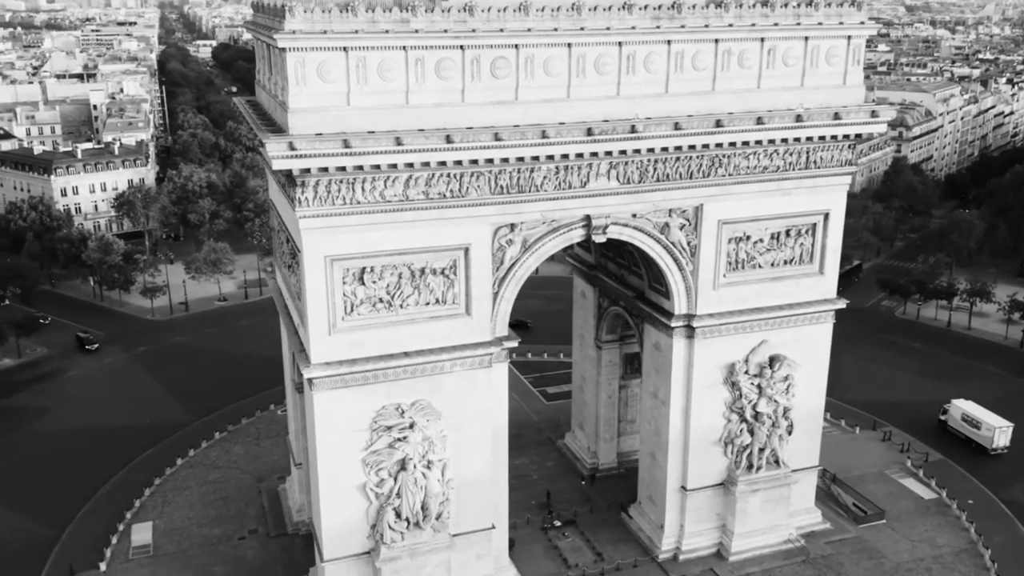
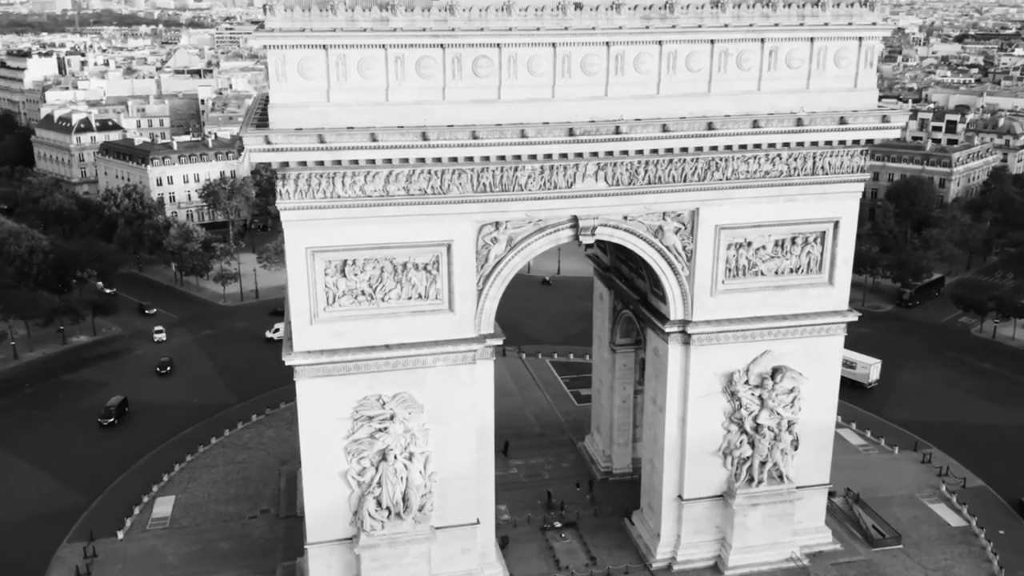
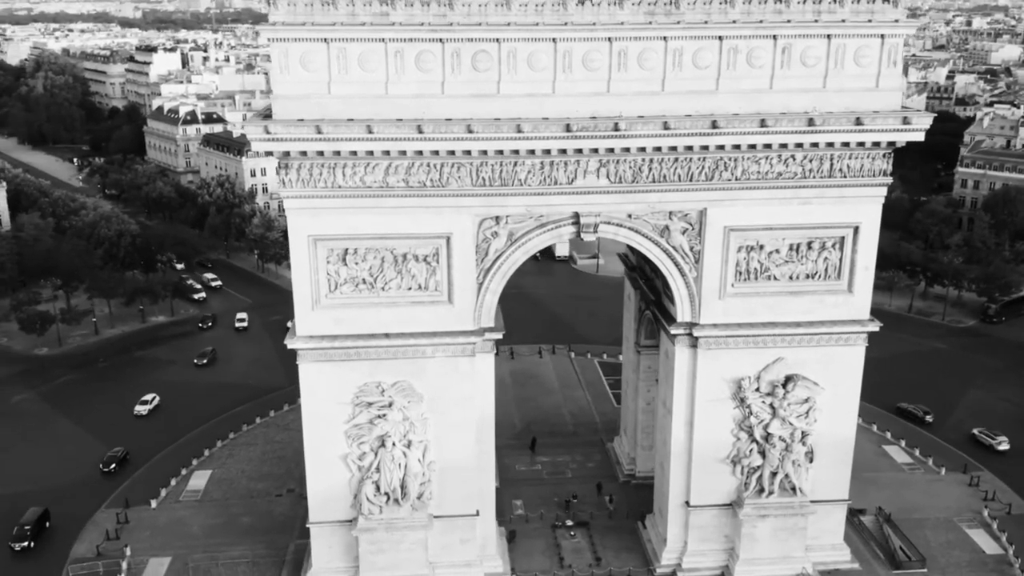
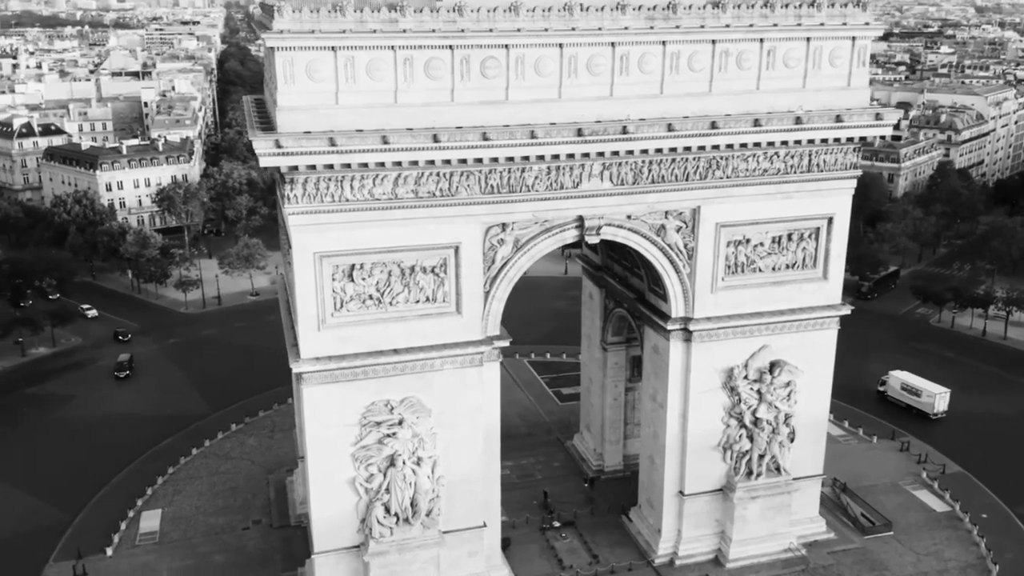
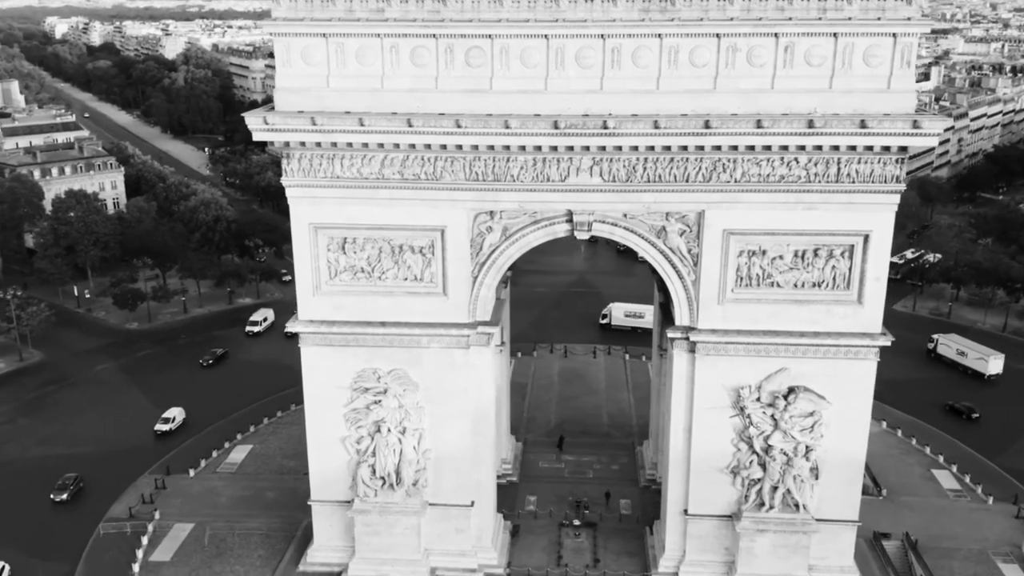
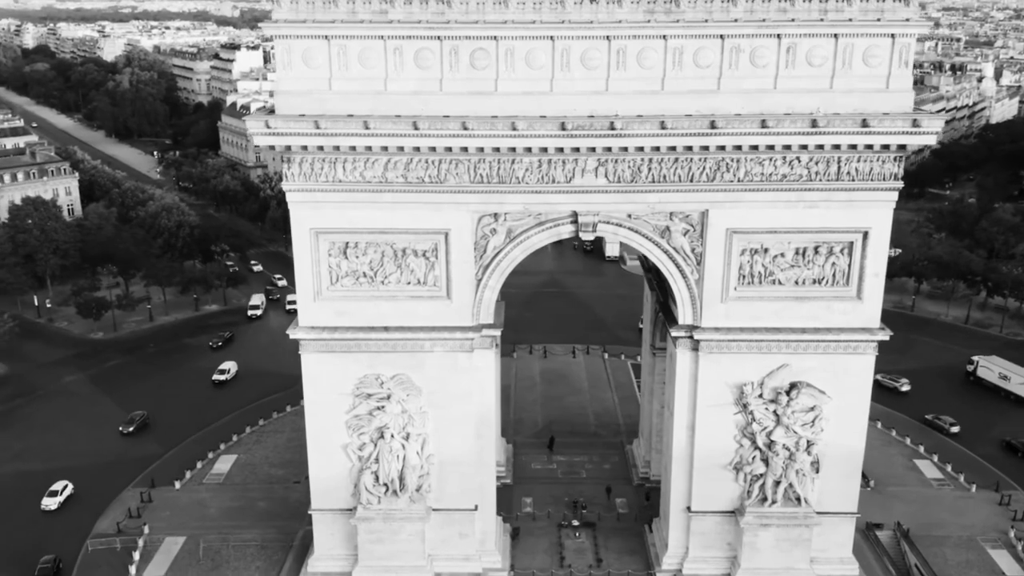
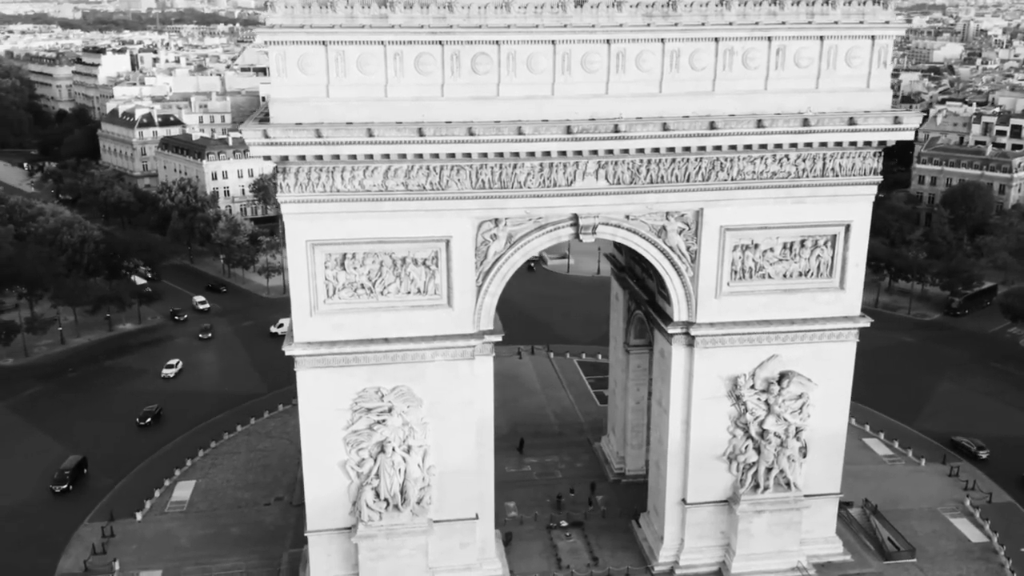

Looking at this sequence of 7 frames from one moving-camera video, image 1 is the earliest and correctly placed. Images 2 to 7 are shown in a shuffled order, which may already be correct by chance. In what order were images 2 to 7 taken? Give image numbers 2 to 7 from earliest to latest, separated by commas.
4, 2, 7, 3, 6, 5
